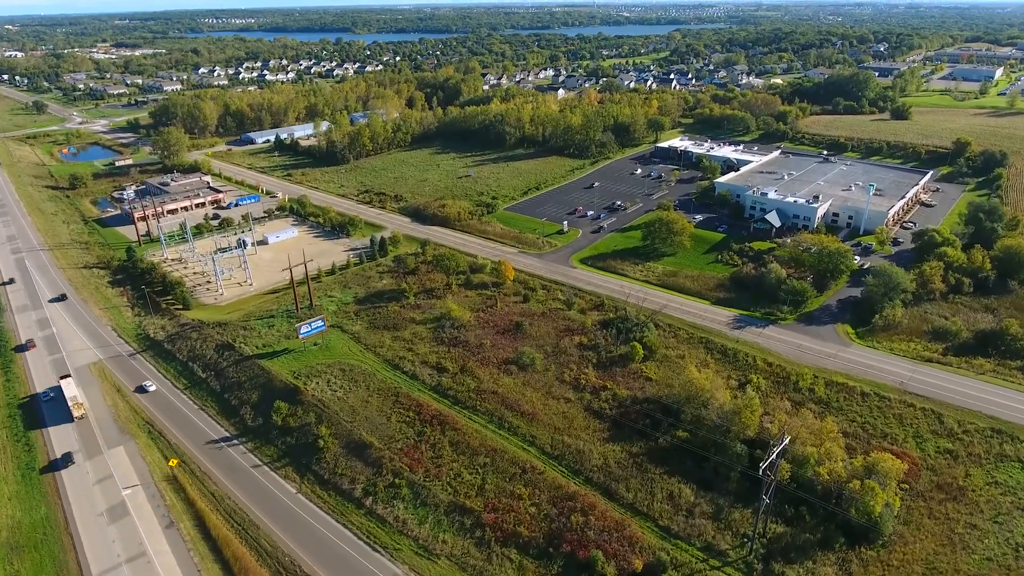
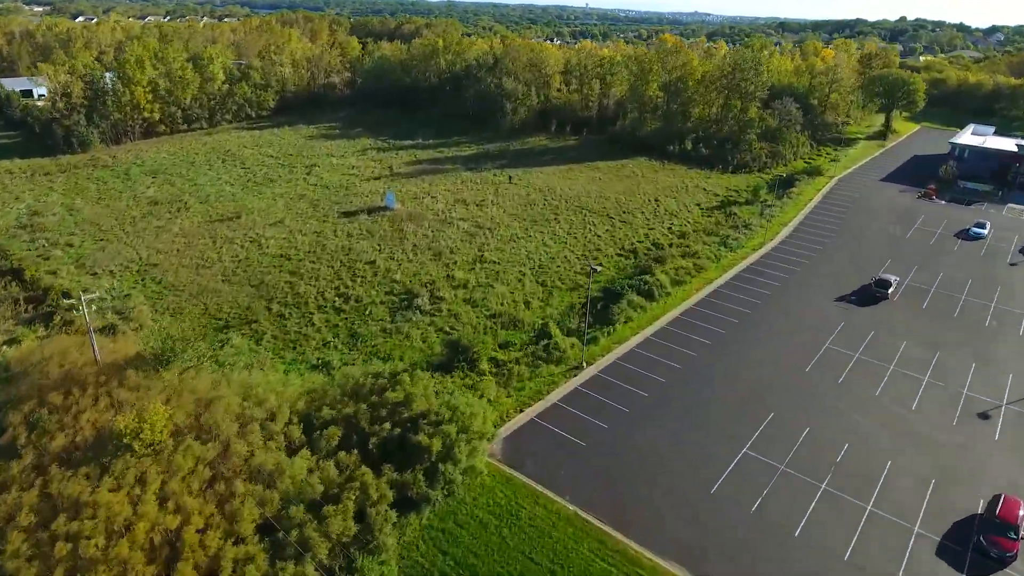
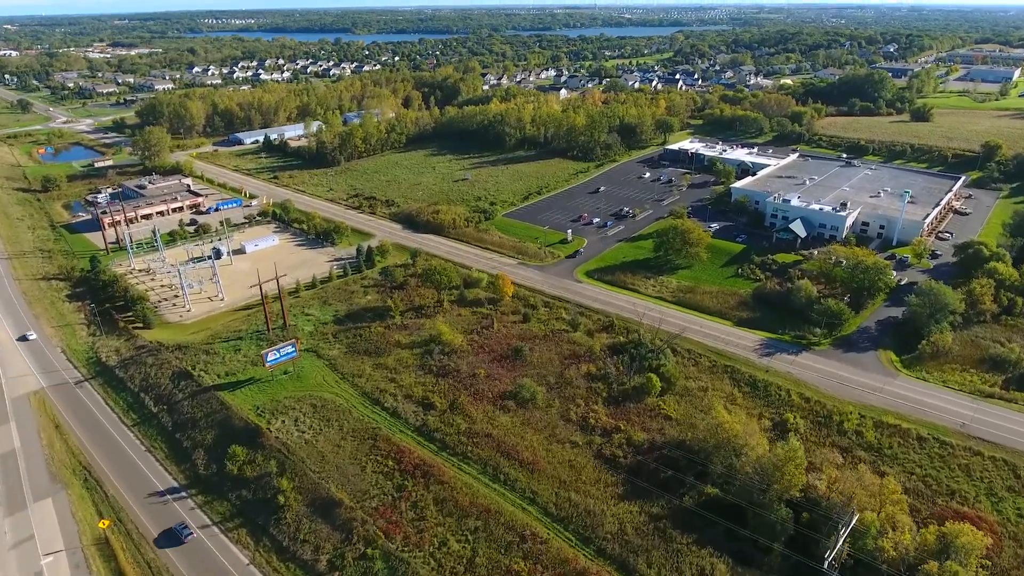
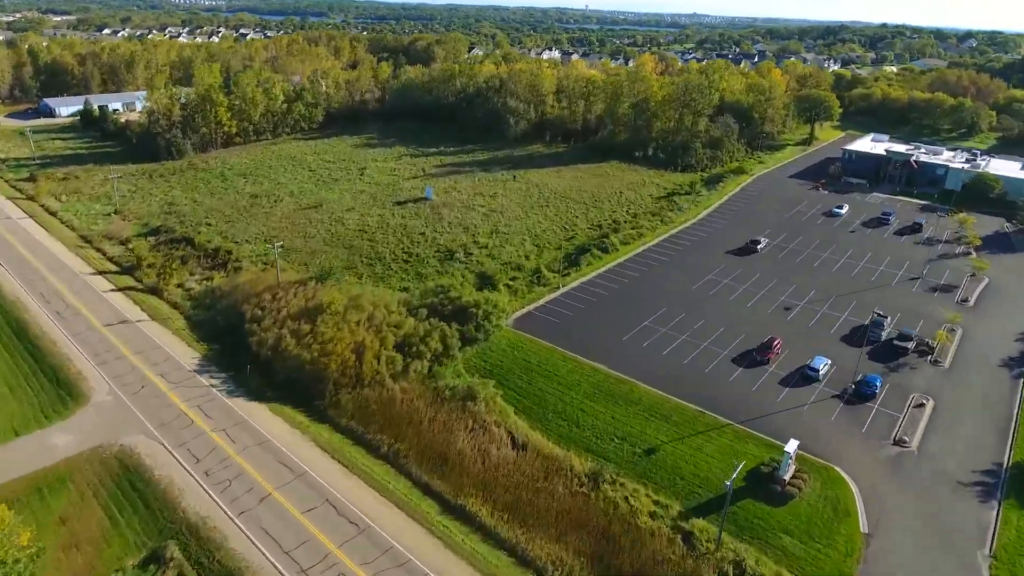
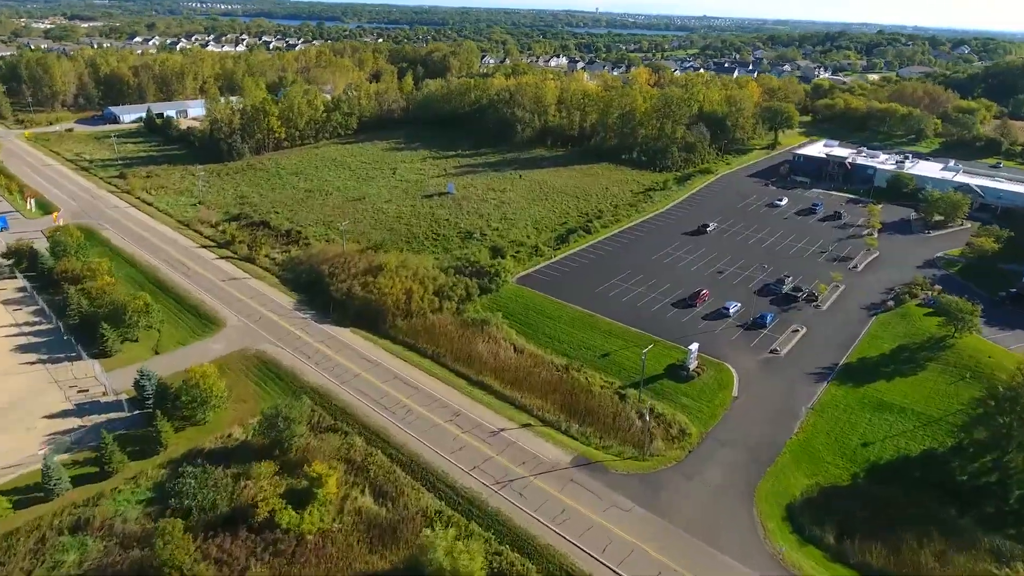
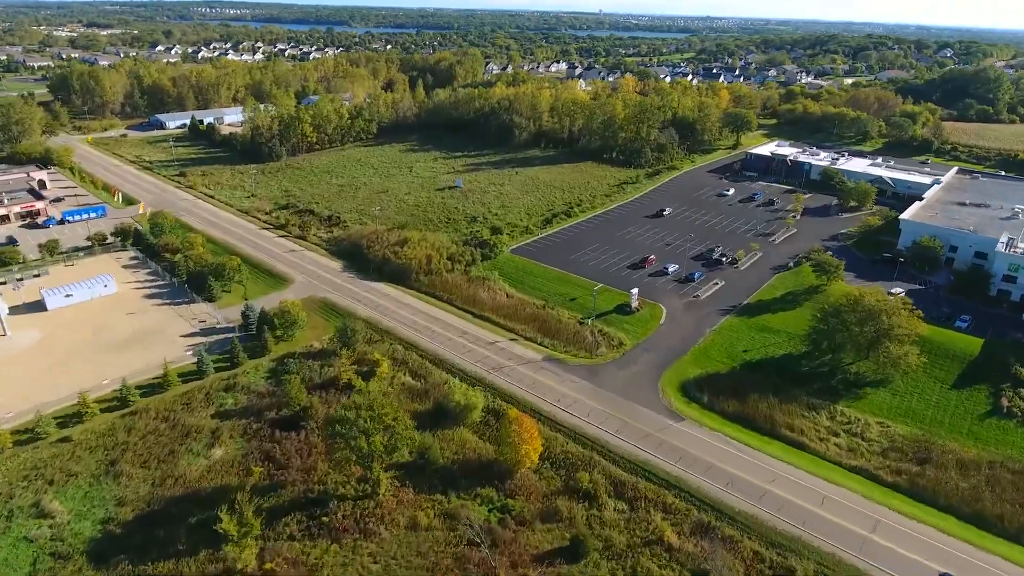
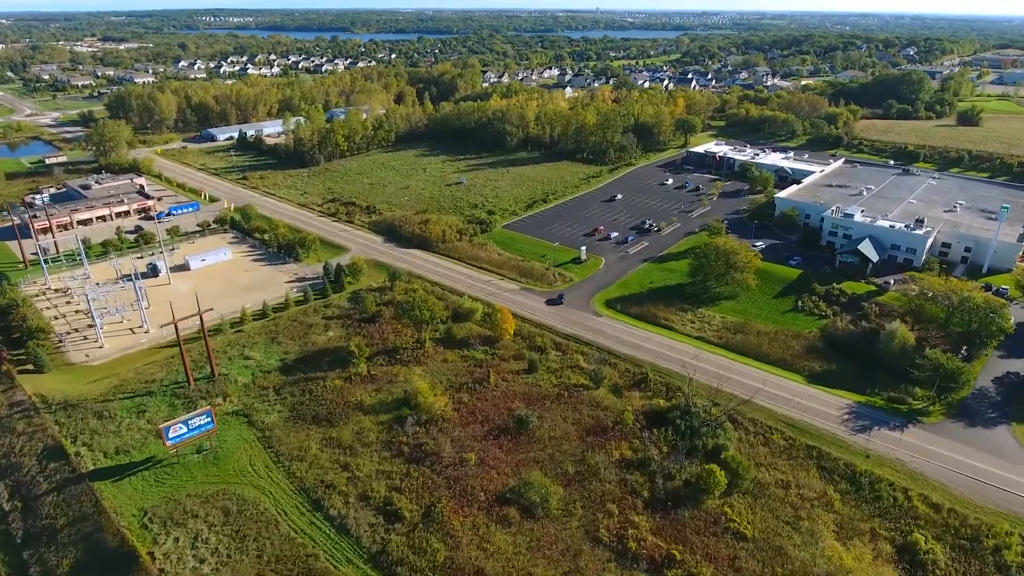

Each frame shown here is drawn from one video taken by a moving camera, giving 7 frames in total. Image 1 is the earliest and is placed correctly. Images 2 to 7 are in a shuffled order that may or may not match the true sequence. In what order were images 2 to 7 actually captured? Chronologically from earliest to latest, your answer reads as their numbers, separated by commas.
3, 7, 6, 5, 4, 2
